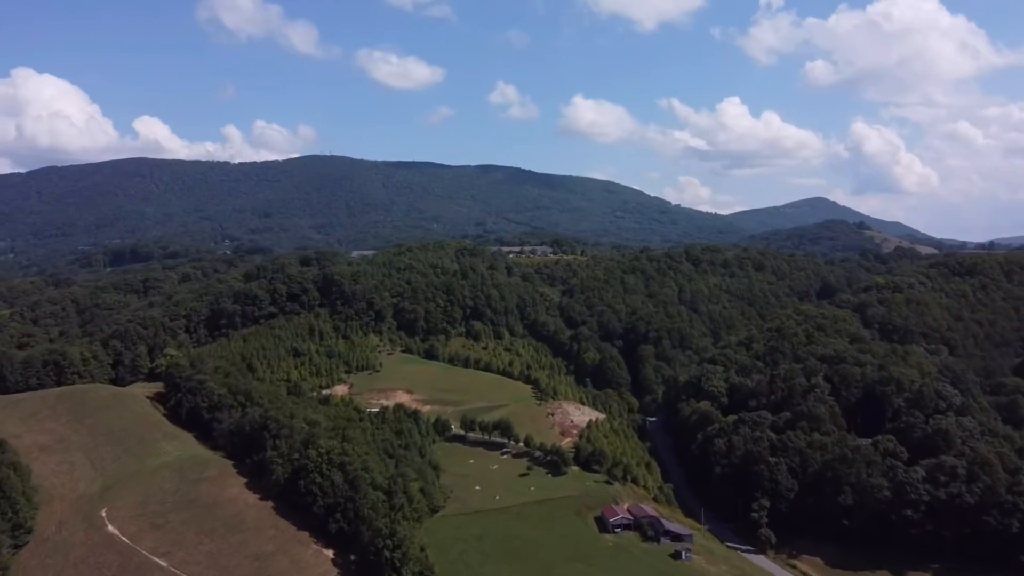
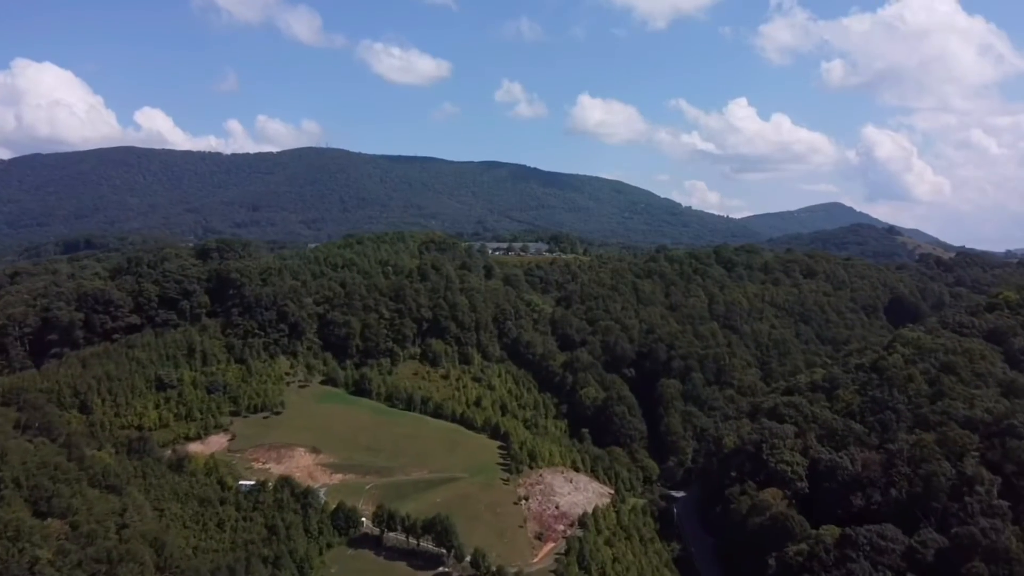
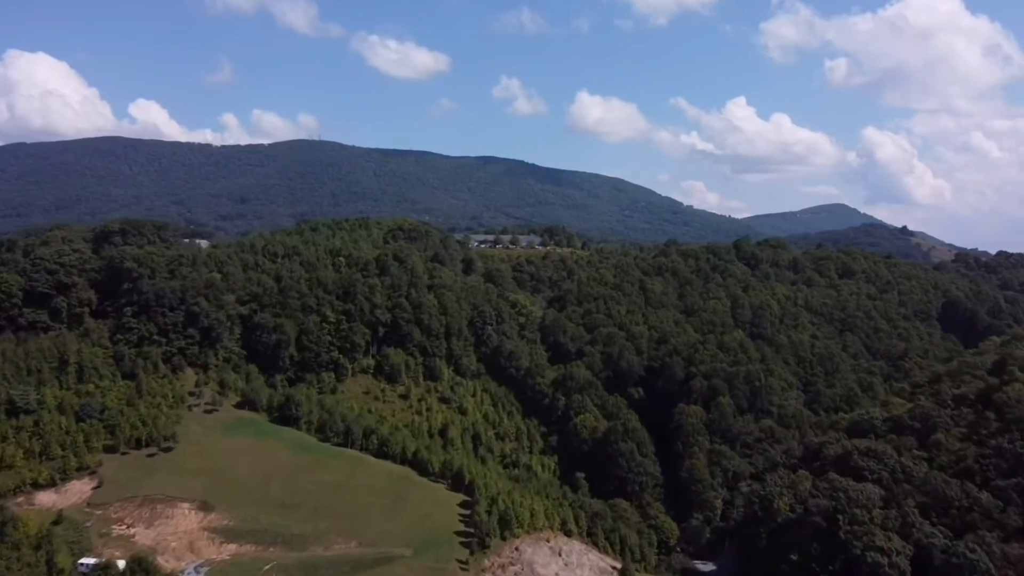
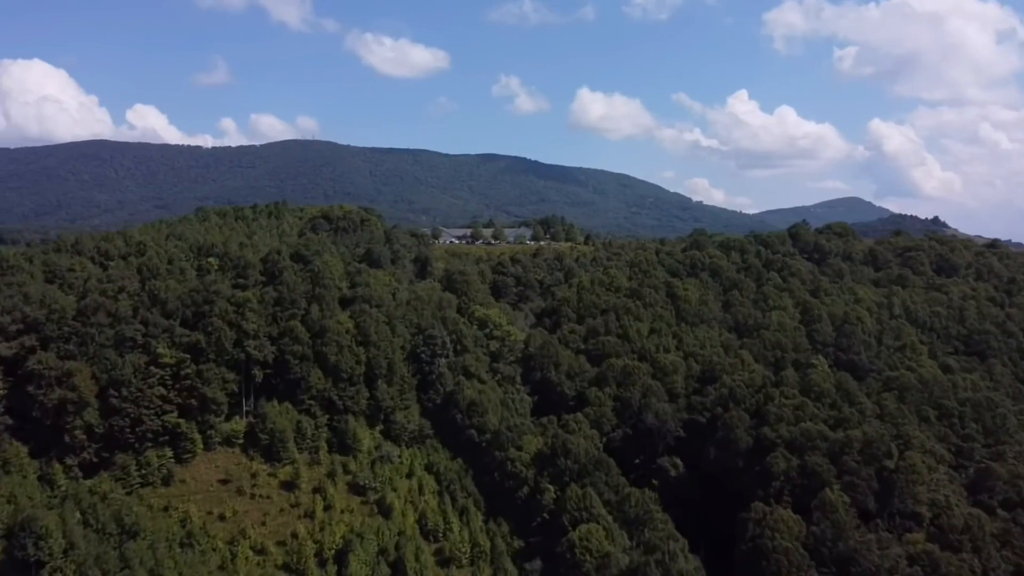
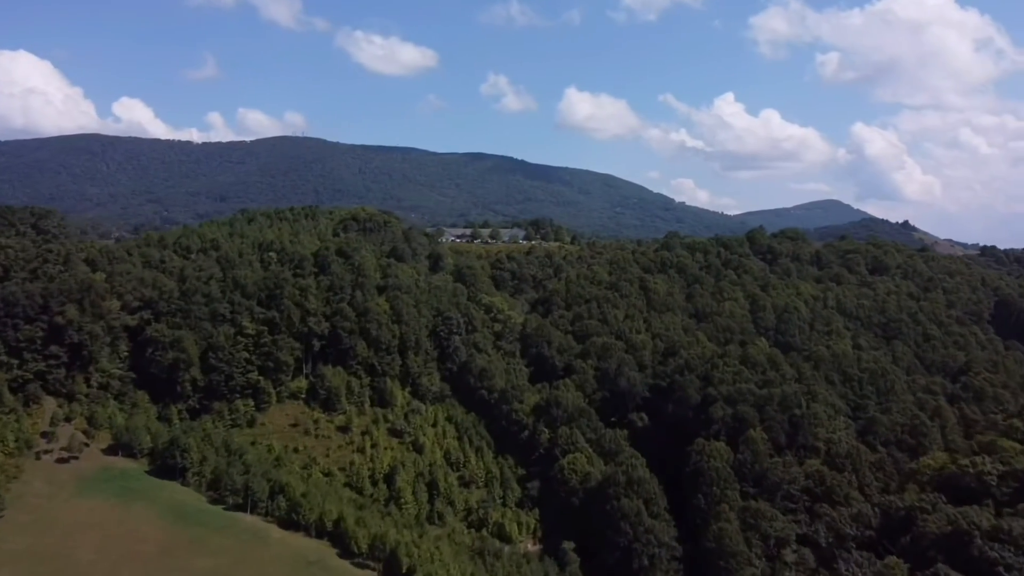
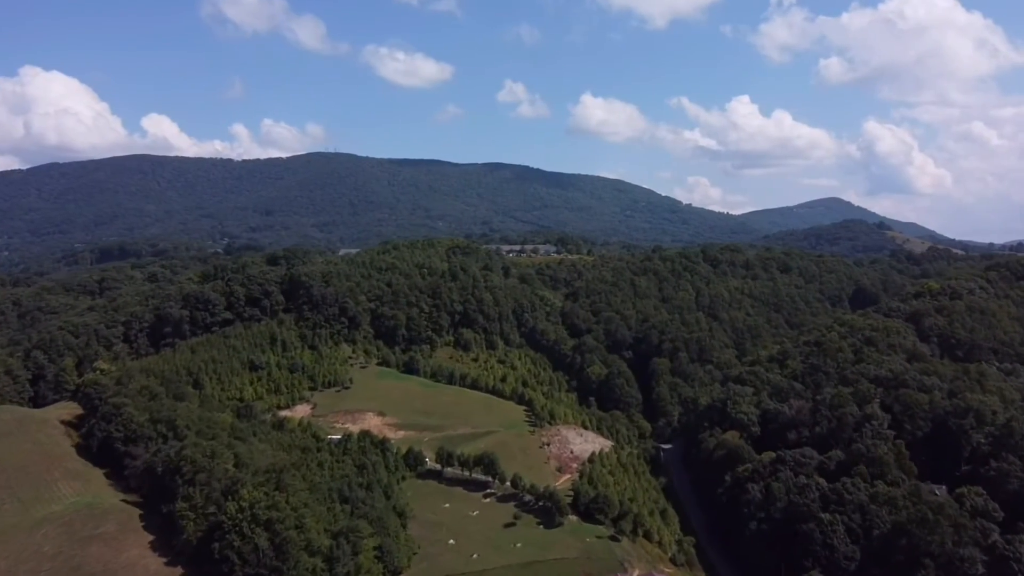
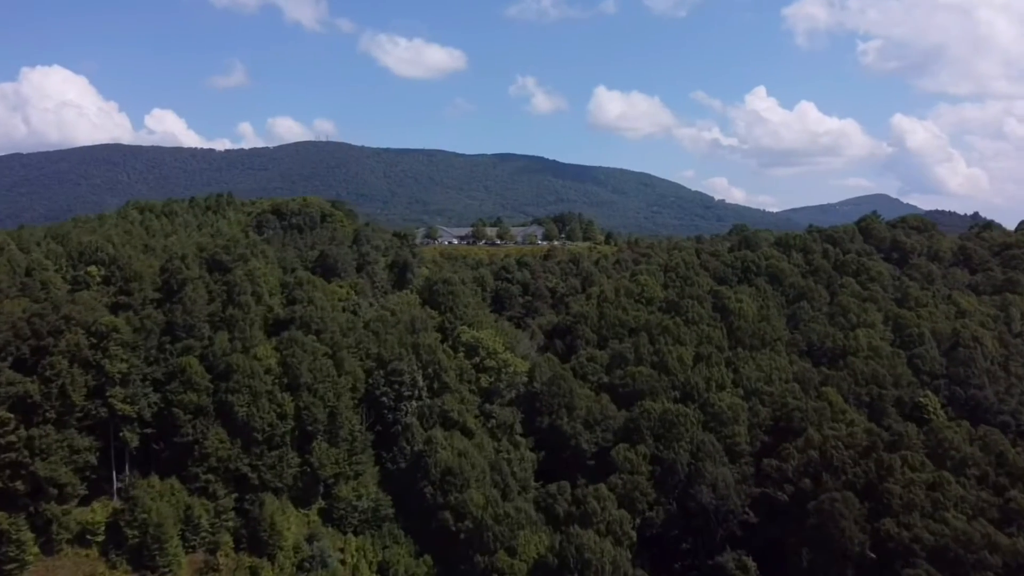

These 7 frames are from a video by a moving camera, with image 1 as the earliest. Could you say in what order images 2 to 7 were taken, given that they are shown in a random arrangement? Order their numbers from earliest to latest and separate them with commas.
6, 2, 3, 5, 4, 7
